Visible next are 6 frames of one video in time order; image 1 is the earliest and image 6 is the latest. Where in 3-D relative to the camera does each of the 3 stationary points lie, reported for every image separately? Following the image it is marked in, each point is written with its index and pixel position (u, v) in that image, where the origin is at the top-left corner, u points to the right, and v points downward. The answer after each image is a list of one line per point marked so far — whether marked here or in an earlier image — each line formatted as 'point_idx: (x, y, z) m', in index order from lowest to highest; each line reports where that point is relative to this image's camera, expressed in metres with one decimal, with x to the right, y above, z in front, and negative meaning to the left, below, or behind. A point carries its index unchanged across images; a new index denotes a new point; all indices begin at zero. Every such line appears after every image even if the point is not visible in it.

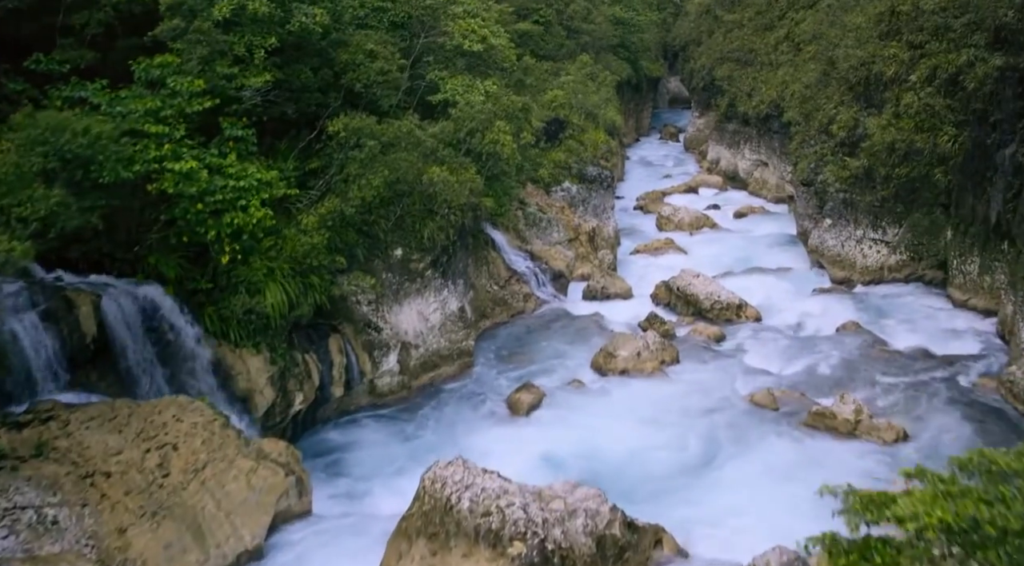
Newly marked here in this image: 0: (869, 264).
0: (+8.3, +0.4, +17.8) m
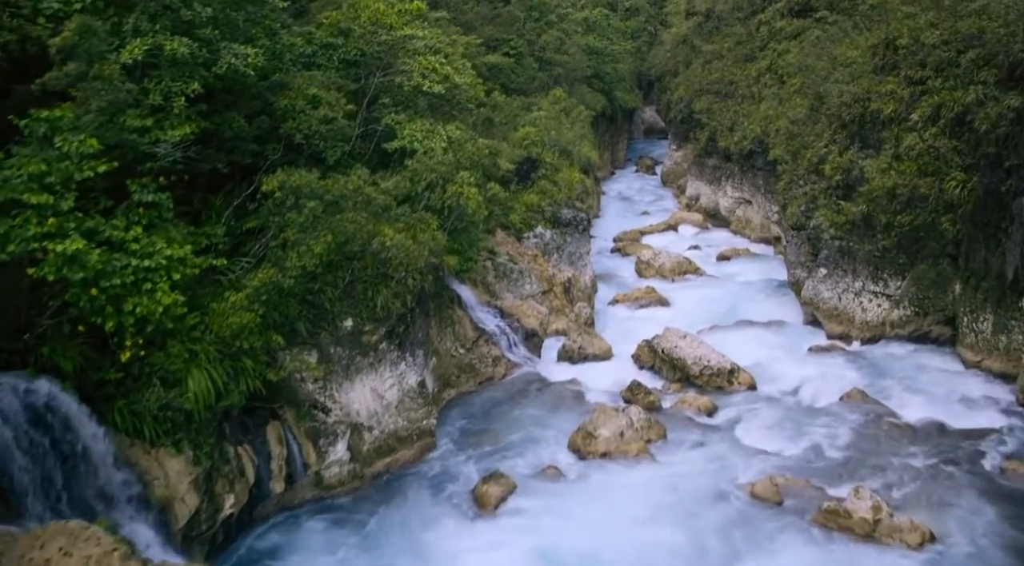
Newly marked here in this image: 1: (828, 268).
0: (+7.6, -0.8, +16.4) m
1: (+7.1, +0.3, +17.3) m
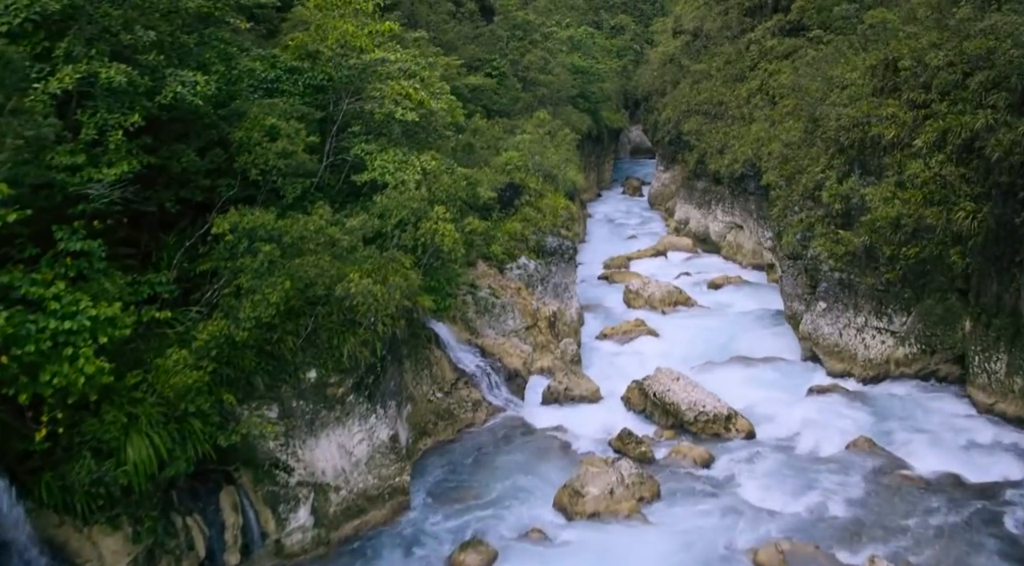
0: (+7.2, -1.5, +15.4) m
1: (+6.8, -0.4, +16.4) m
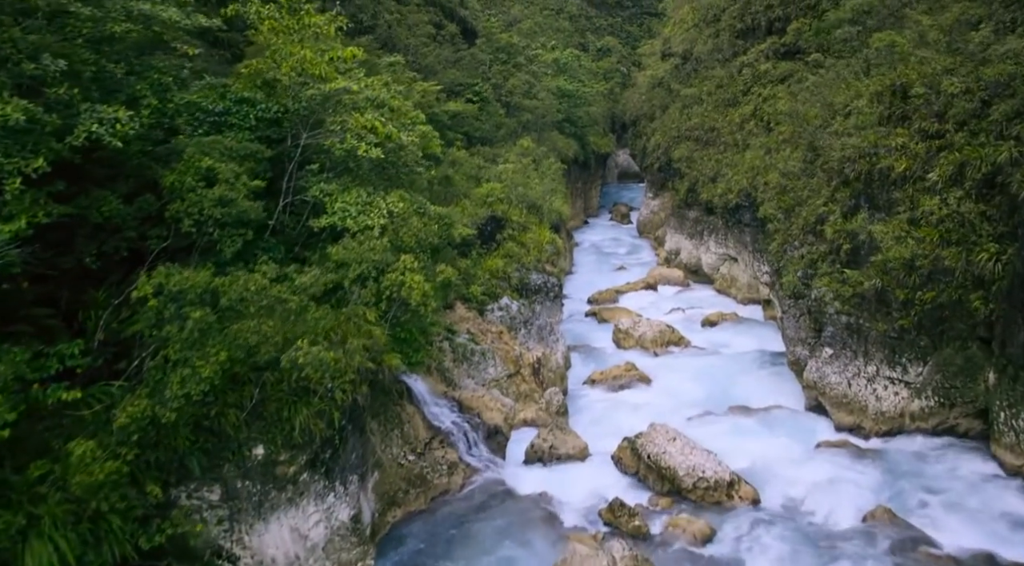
0: (+6.9, -2.3, +14.1) m
1: (+6.4, -1.3, +15.1) m
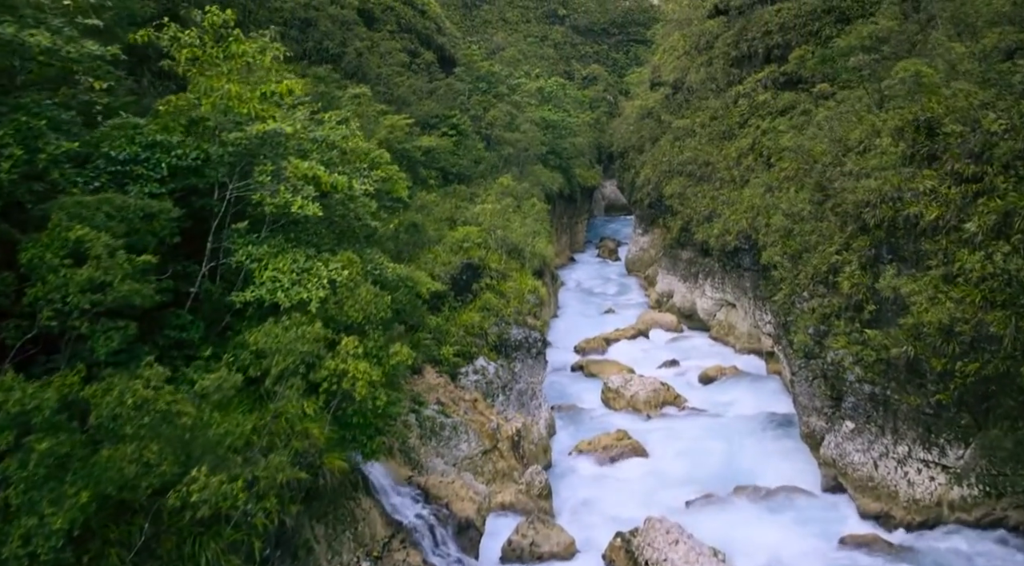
0: (+6.5, -3.4, +12.1) m
1: (+5.9, -2.4, +13.2) m
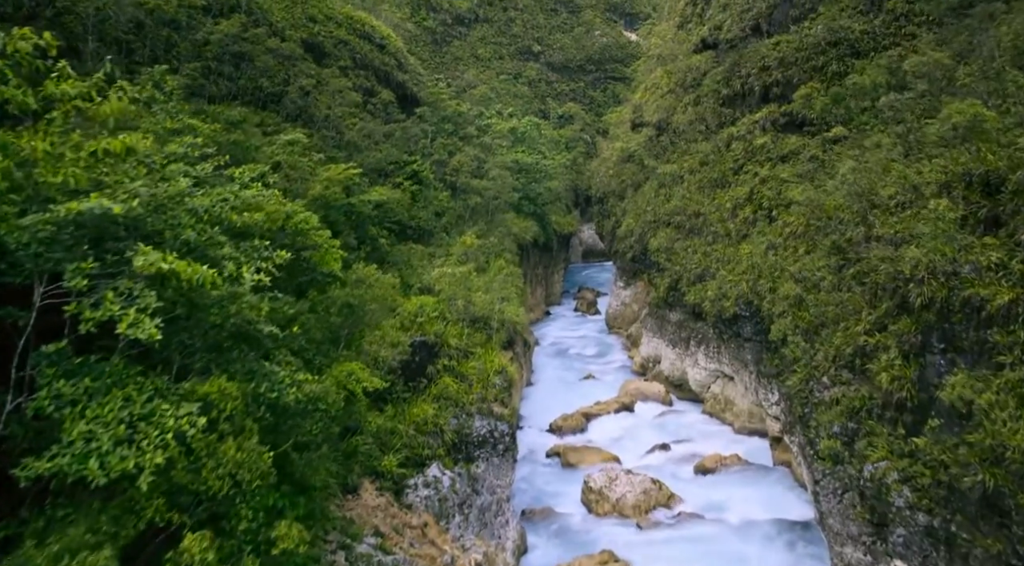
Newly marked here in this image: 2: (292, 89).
0: (+5.9, -4.7, +9.2) m
1: (+5.3, -3.7, +10.2) m
2: (-5.6, +5.0, +19.5) m
